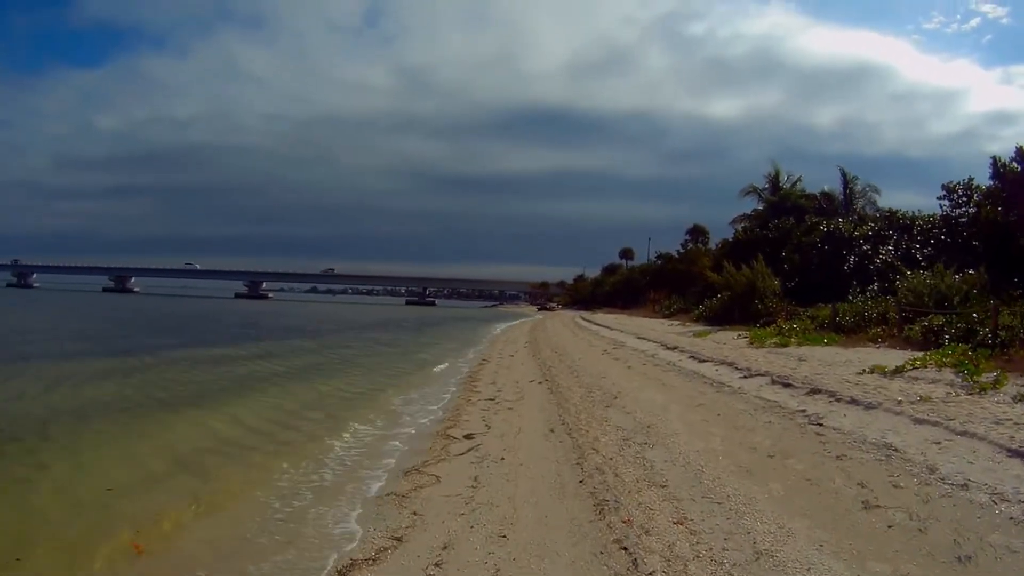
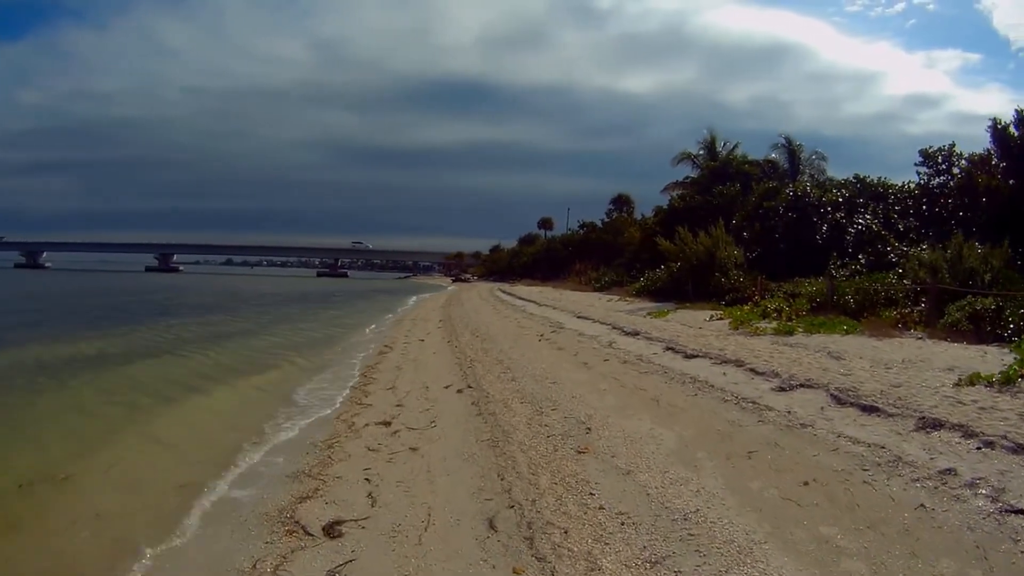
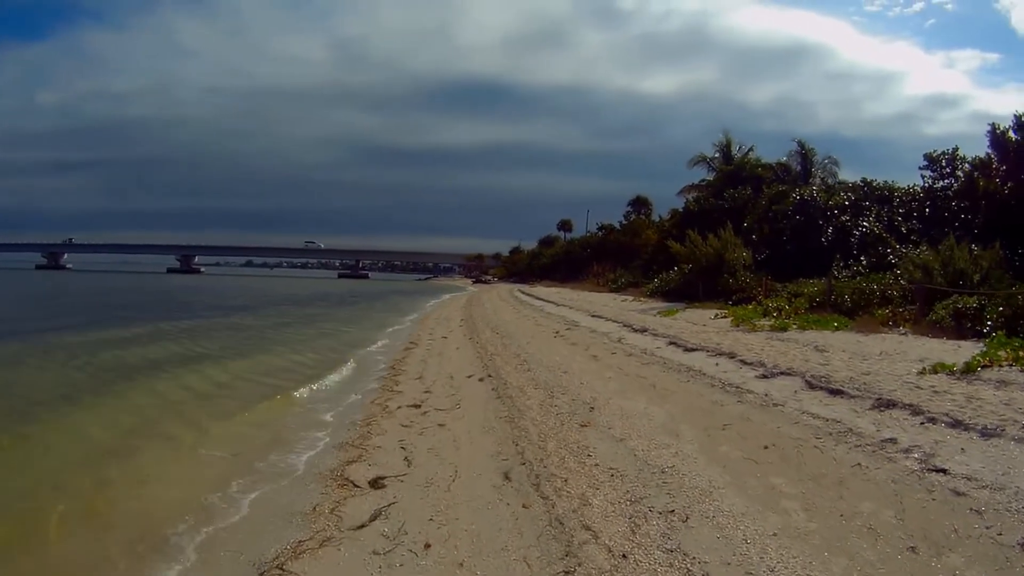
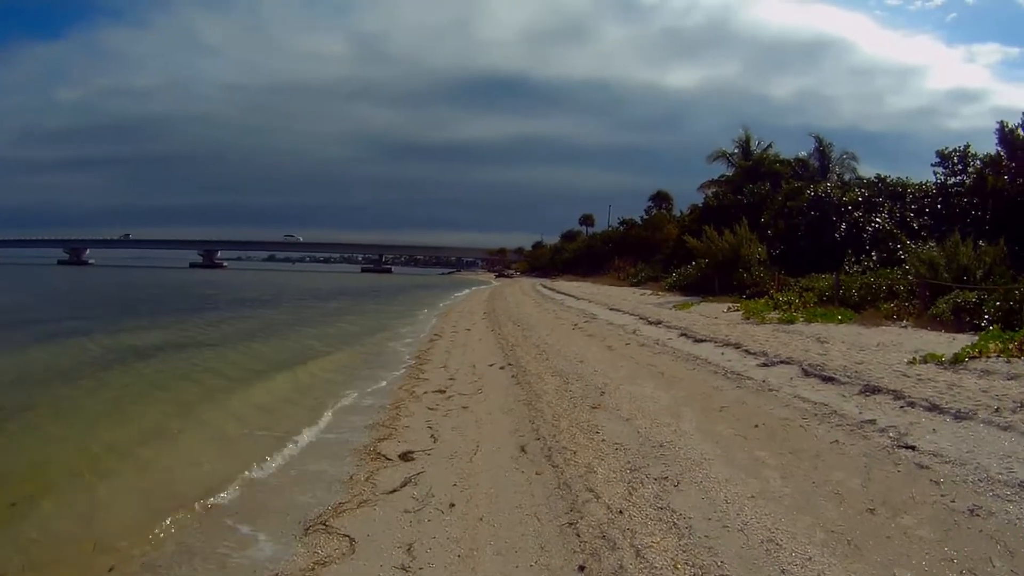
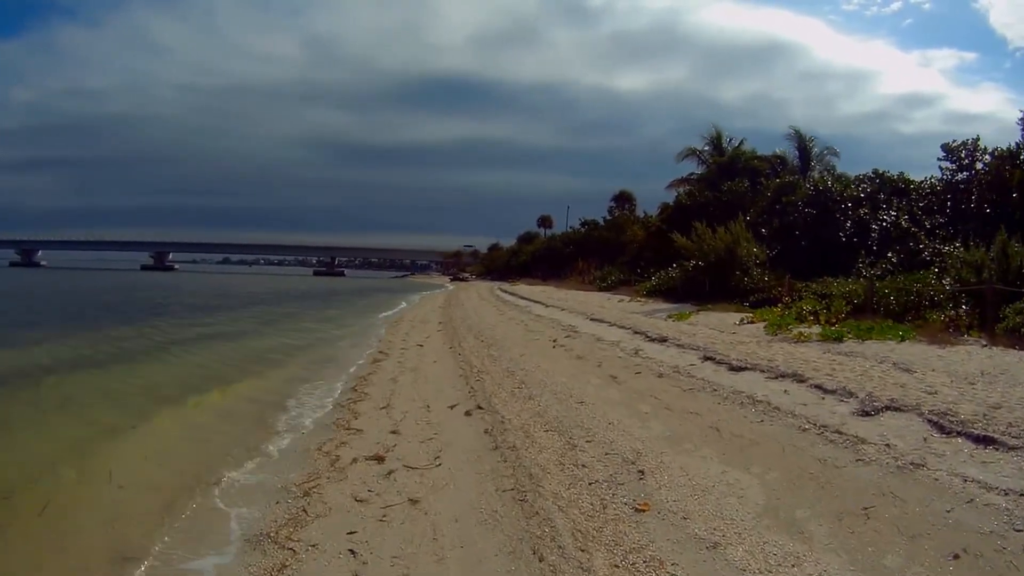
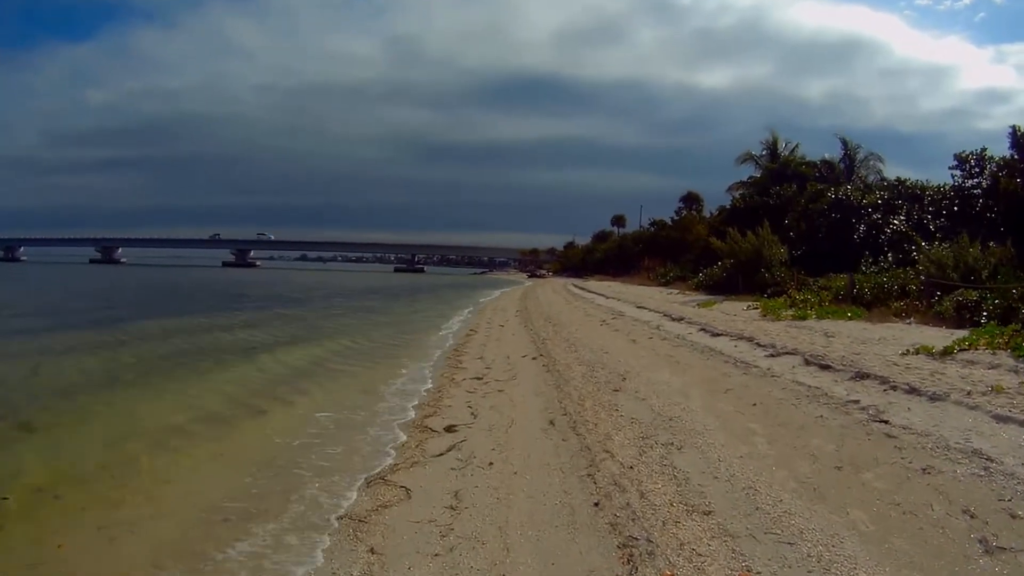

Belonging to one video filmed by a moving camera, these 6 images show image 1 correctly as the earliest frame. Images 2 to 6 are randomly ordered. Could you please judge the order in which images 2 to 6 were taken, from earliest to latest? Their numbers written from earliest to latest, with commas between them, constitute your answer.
6, 4, 3, 2, 5
